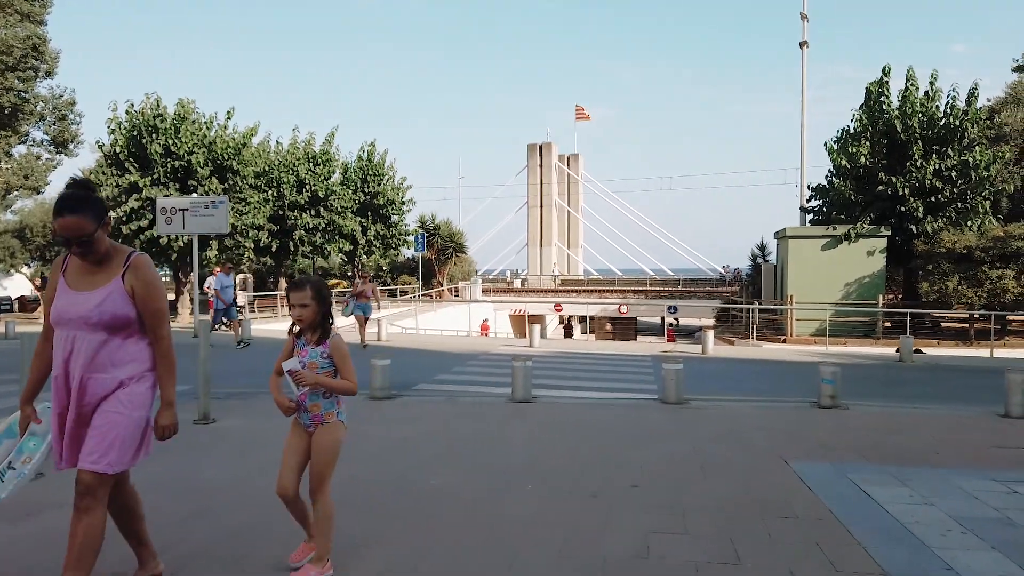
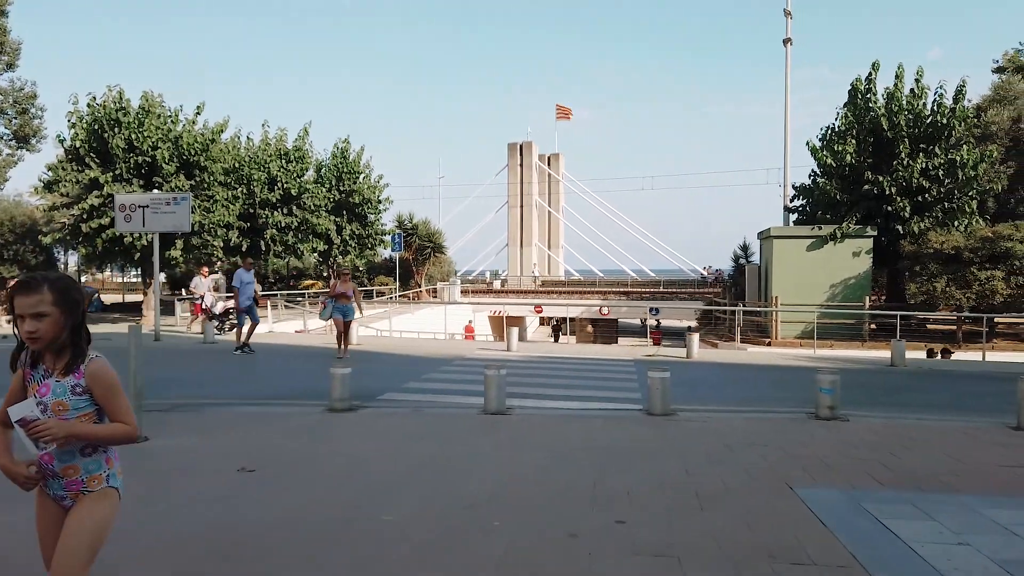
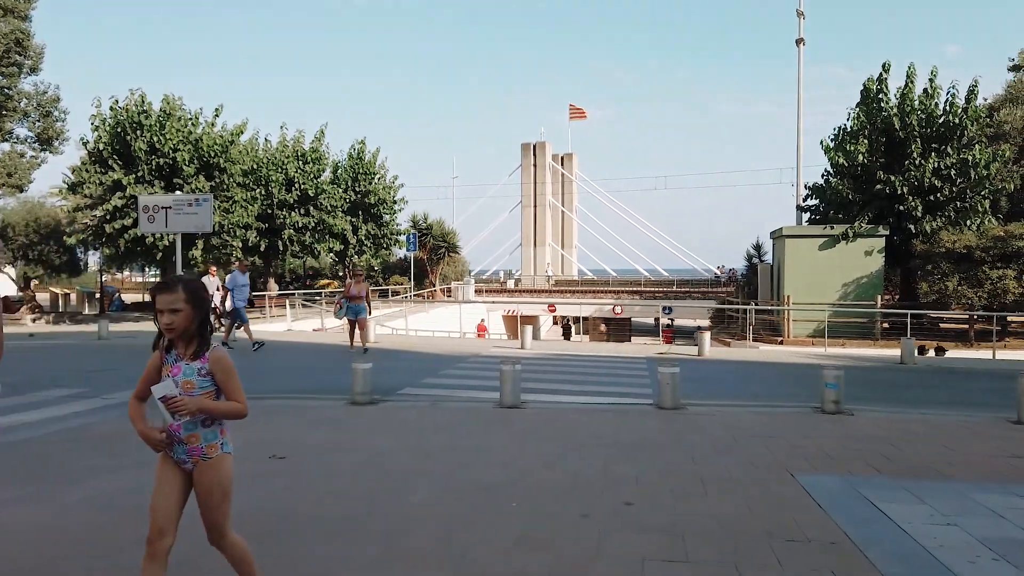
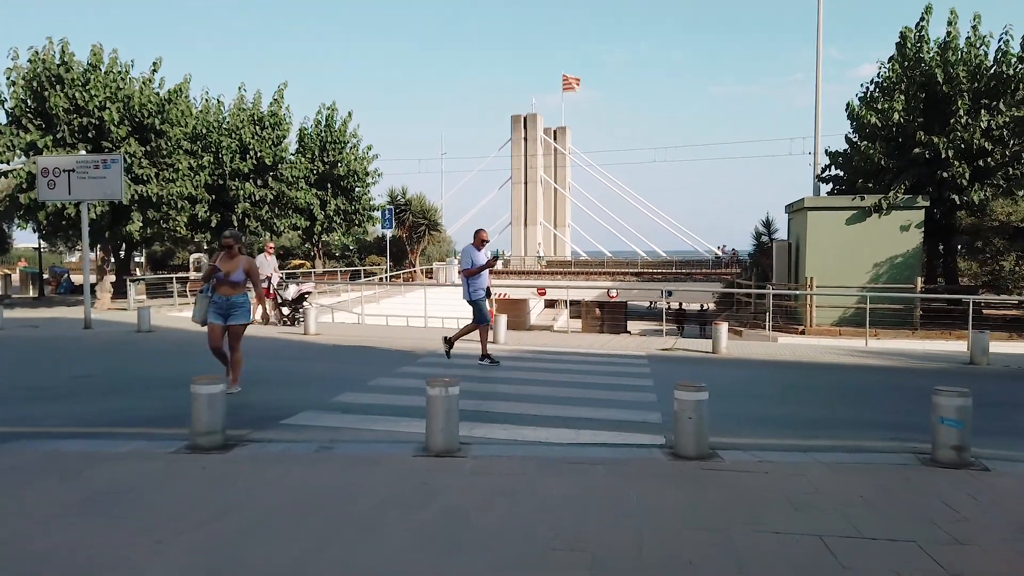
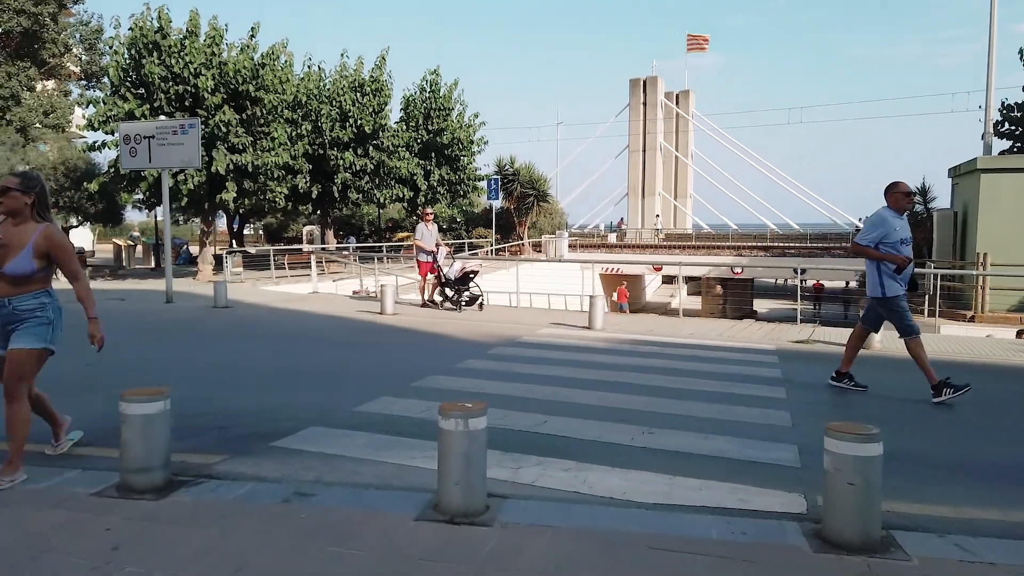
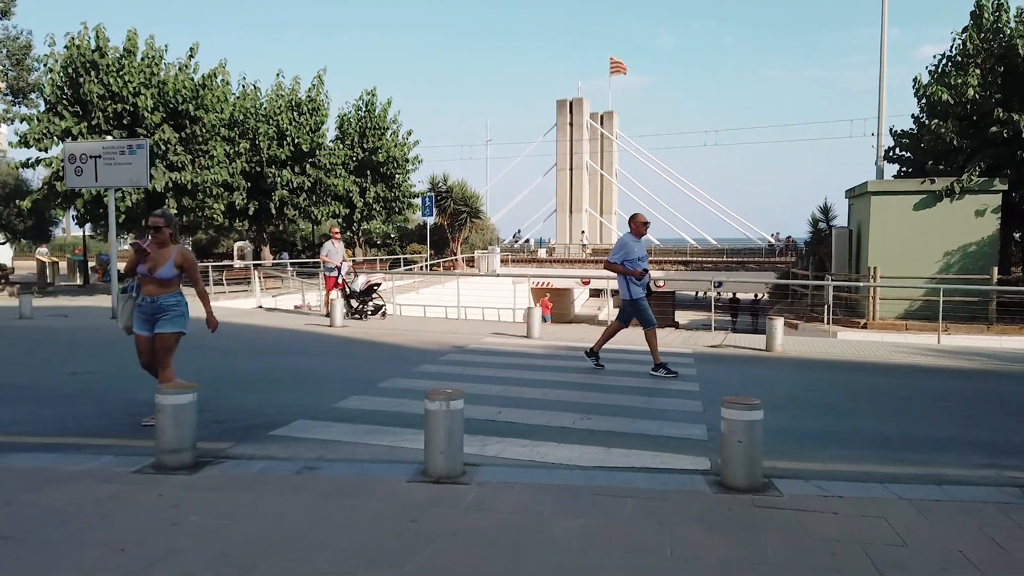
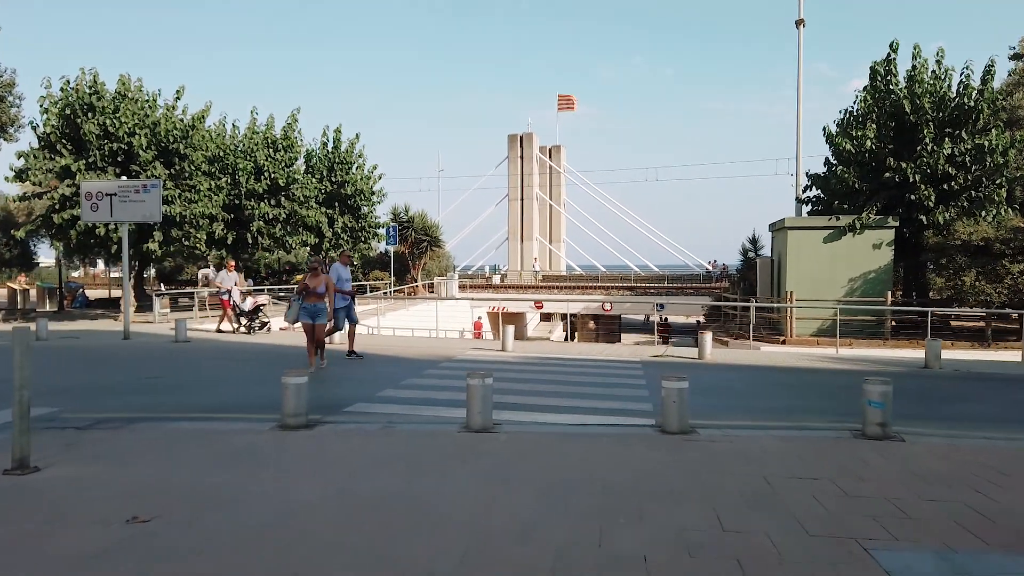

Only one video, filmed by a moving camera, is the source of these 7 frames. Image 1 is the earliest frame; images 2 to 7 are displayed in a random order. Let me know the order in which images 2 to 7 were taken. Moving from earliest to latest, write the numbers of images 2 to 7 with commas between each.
3, 2, 7, 4, 6, 5
